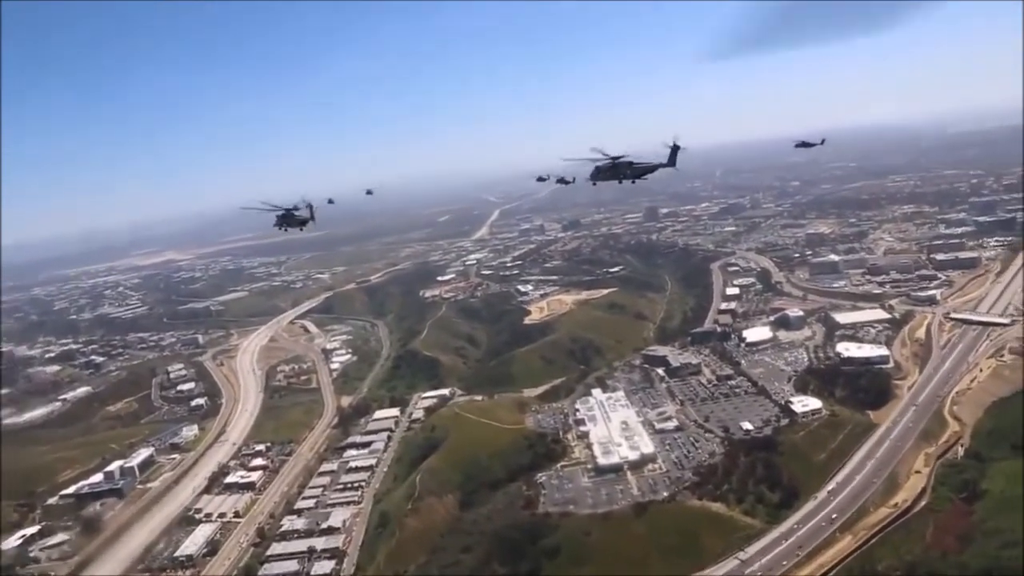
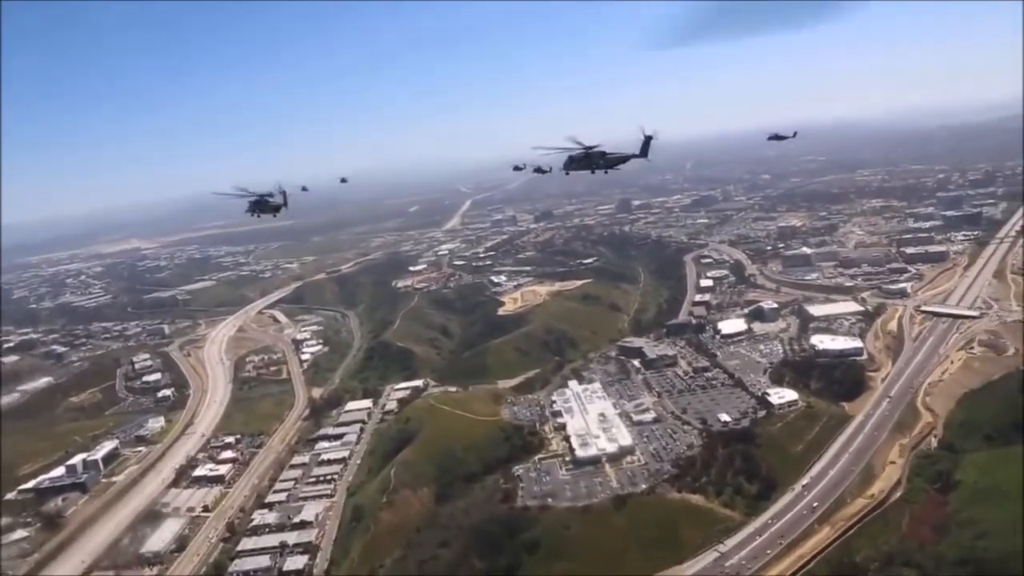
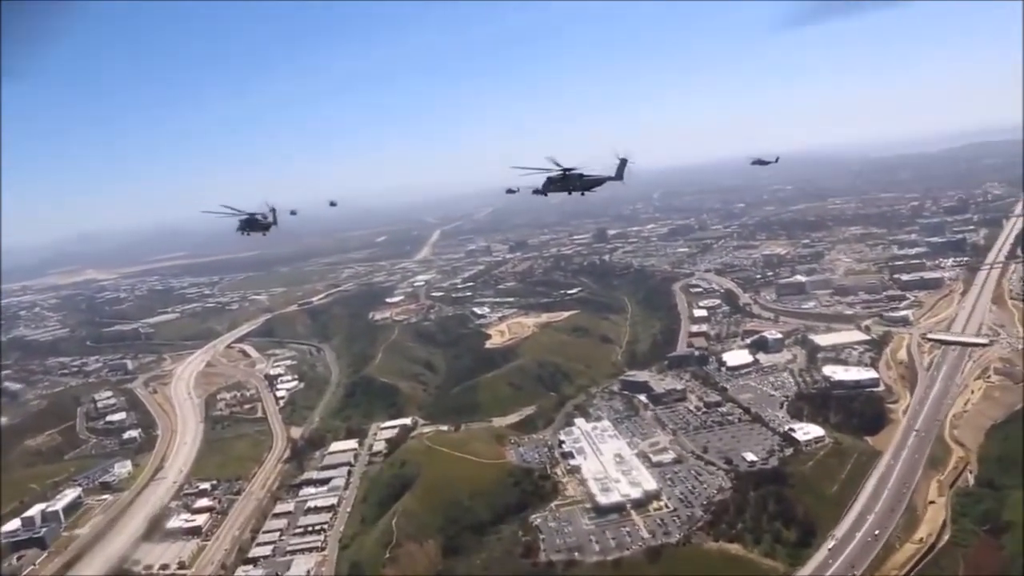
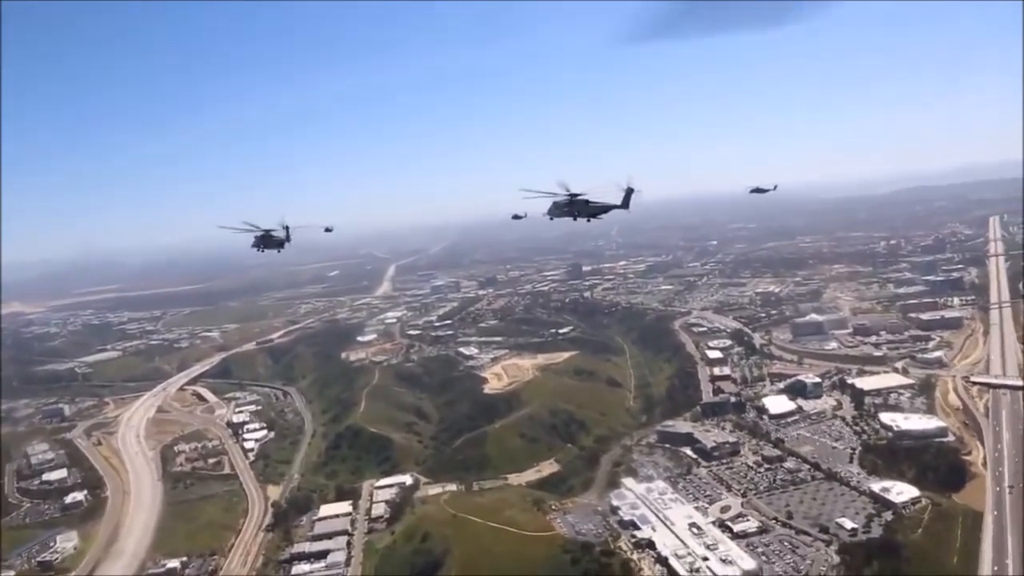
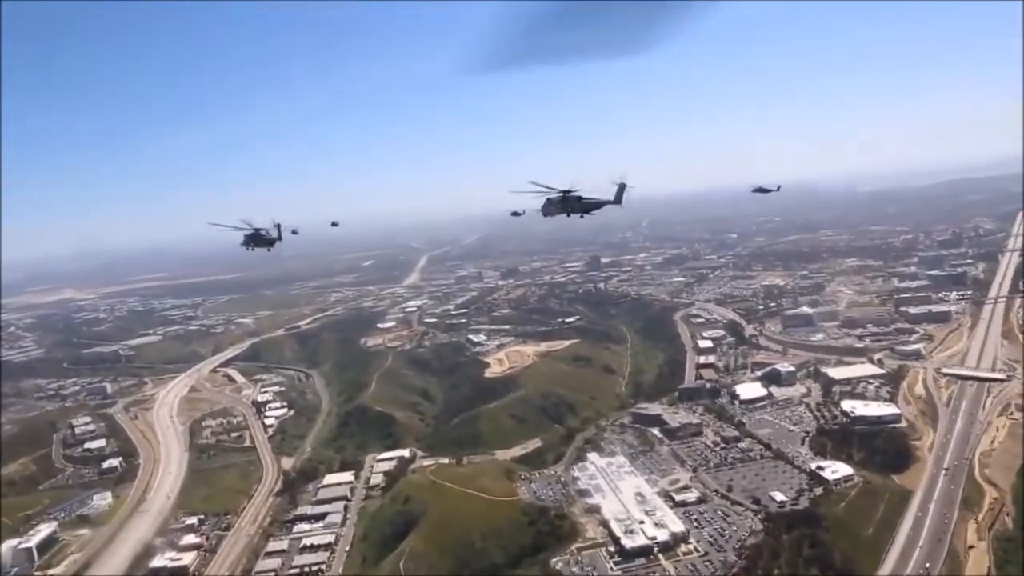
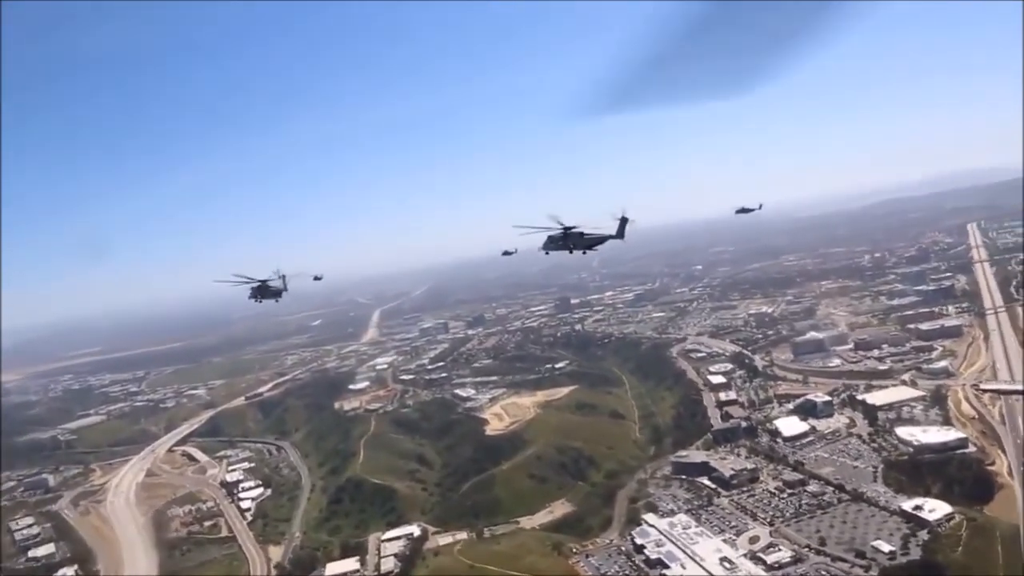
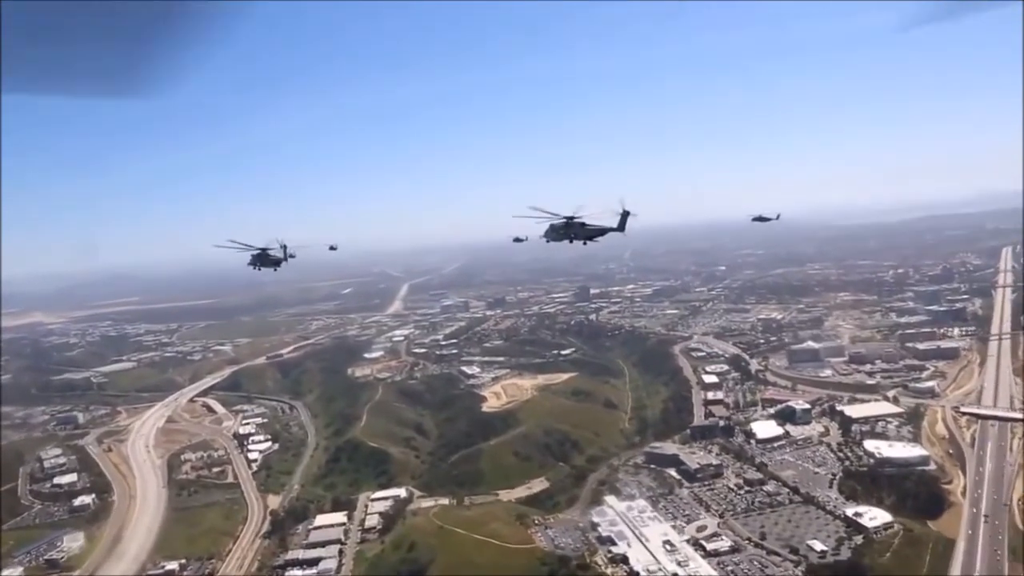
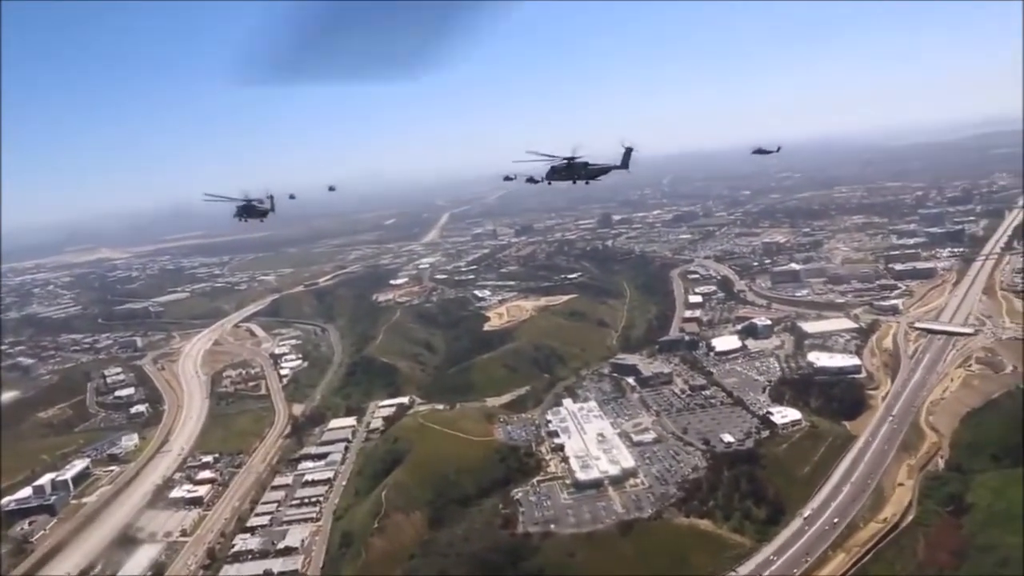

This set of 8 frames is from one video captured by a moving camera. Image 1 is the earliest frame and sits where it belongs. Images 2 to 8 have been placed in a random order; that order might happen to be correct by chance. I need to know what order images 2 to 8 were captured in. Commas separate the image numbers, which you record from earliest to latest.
2, 8, 3, 5, 7, 4, 6
